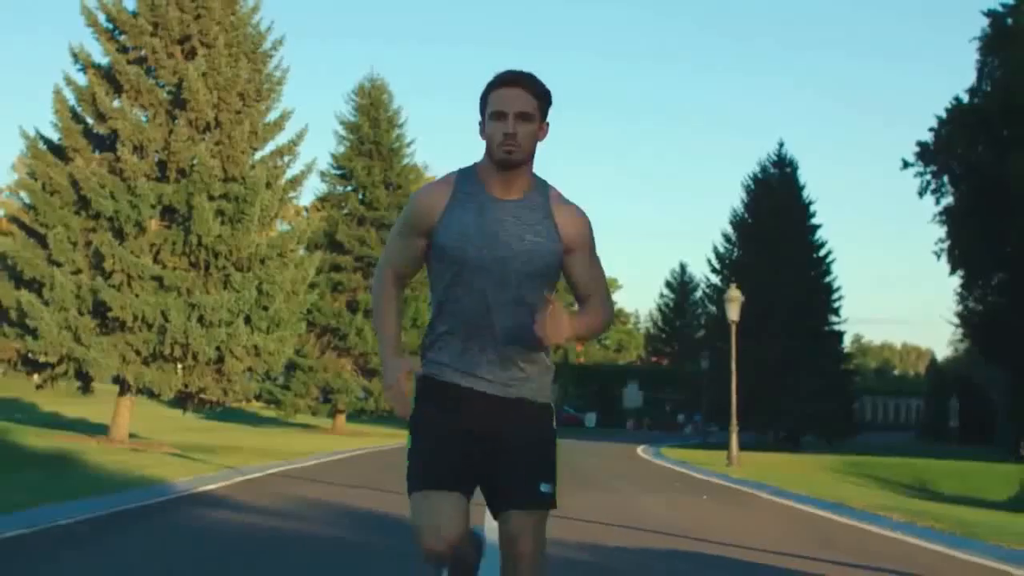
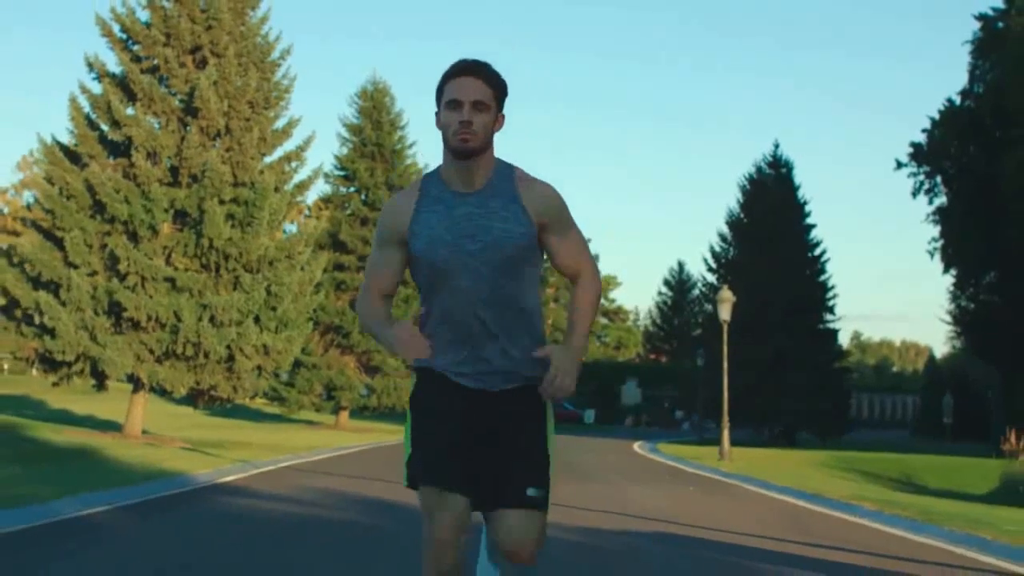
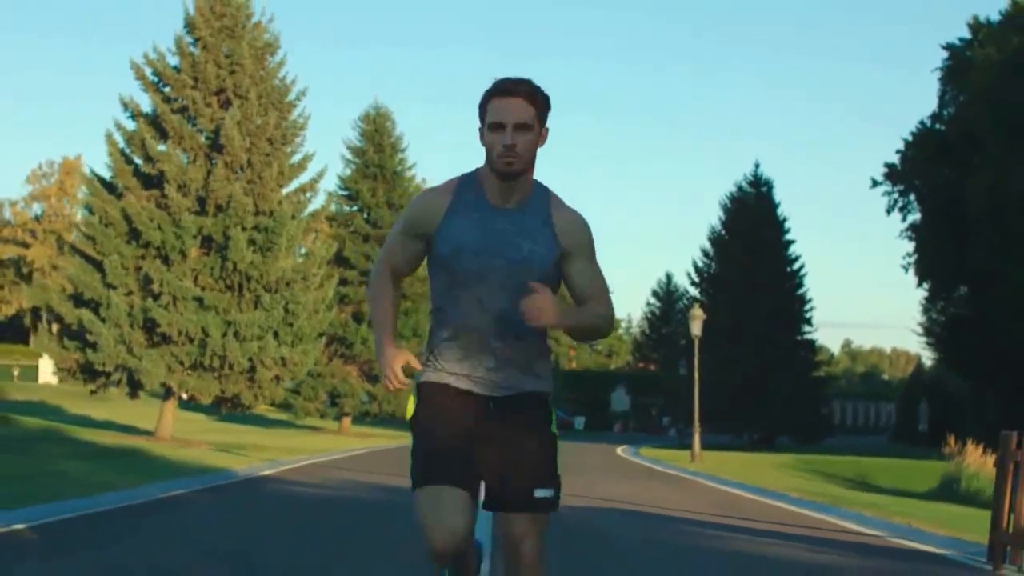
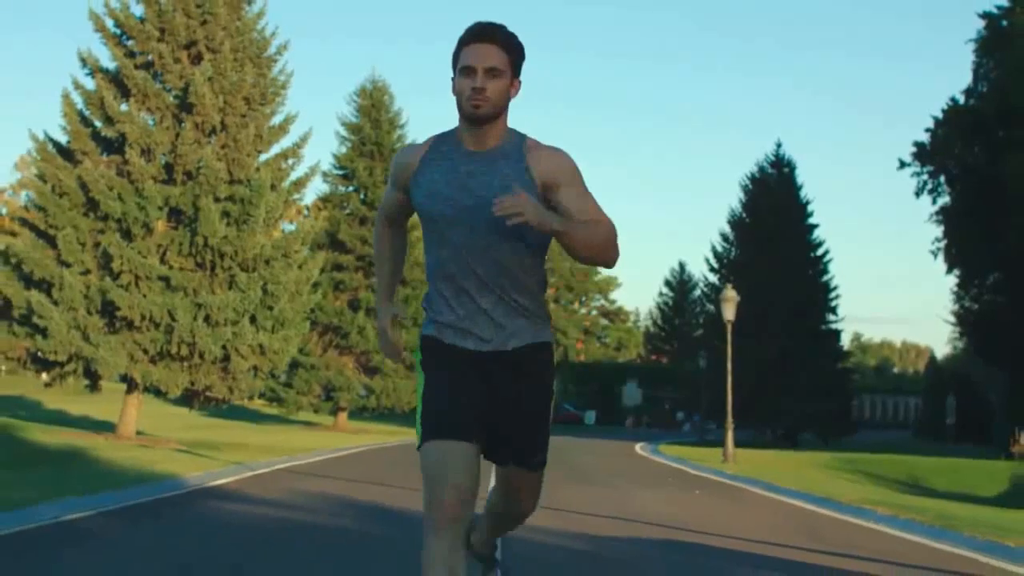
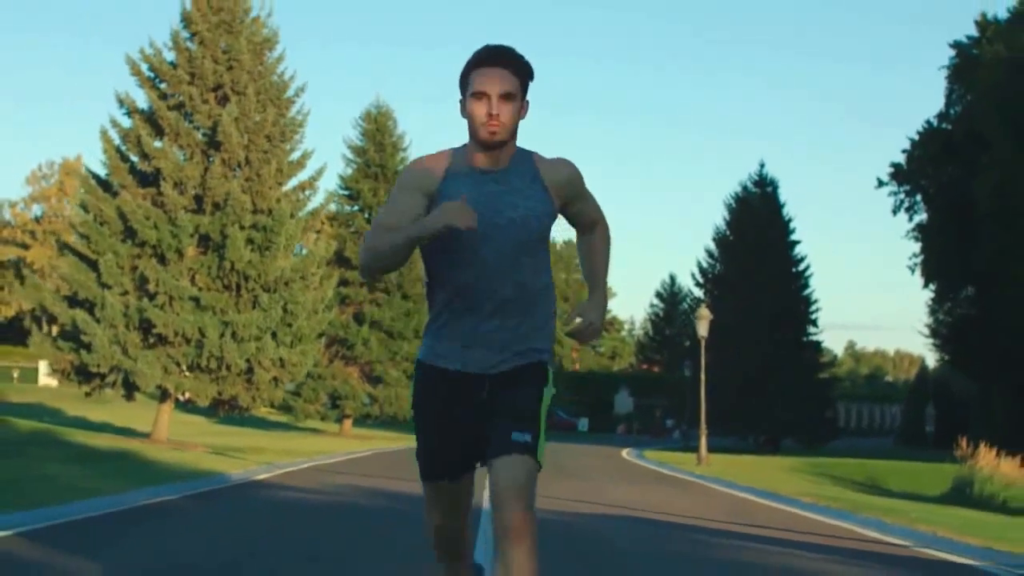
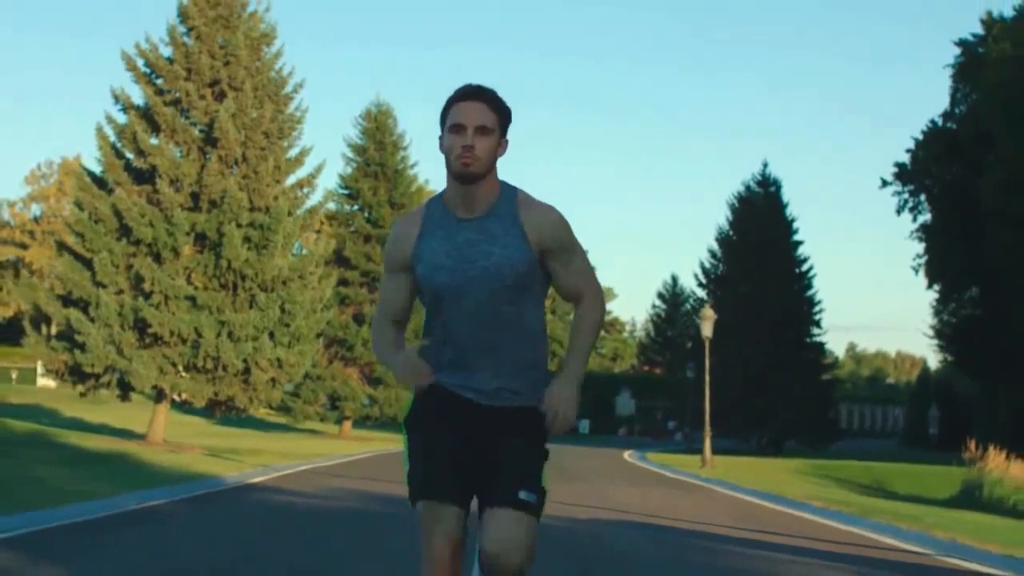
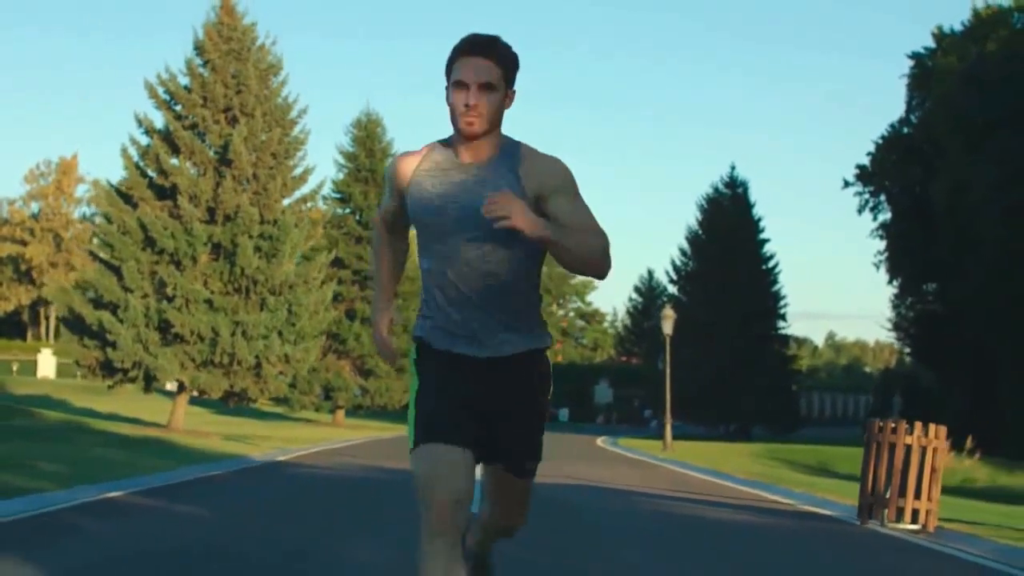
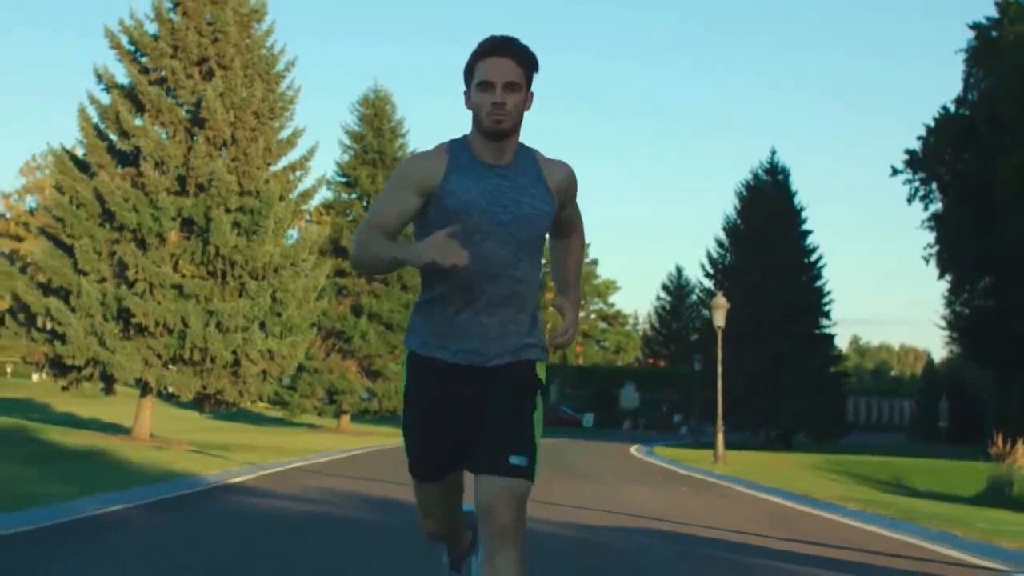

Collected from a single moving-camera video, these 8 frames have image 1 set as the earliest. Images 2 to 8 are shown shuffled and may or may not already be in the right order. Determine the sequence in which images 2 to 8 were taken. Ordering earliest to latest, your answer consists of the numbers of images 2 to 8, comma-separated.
4, 2, 8, 6, 5, 3, 7
